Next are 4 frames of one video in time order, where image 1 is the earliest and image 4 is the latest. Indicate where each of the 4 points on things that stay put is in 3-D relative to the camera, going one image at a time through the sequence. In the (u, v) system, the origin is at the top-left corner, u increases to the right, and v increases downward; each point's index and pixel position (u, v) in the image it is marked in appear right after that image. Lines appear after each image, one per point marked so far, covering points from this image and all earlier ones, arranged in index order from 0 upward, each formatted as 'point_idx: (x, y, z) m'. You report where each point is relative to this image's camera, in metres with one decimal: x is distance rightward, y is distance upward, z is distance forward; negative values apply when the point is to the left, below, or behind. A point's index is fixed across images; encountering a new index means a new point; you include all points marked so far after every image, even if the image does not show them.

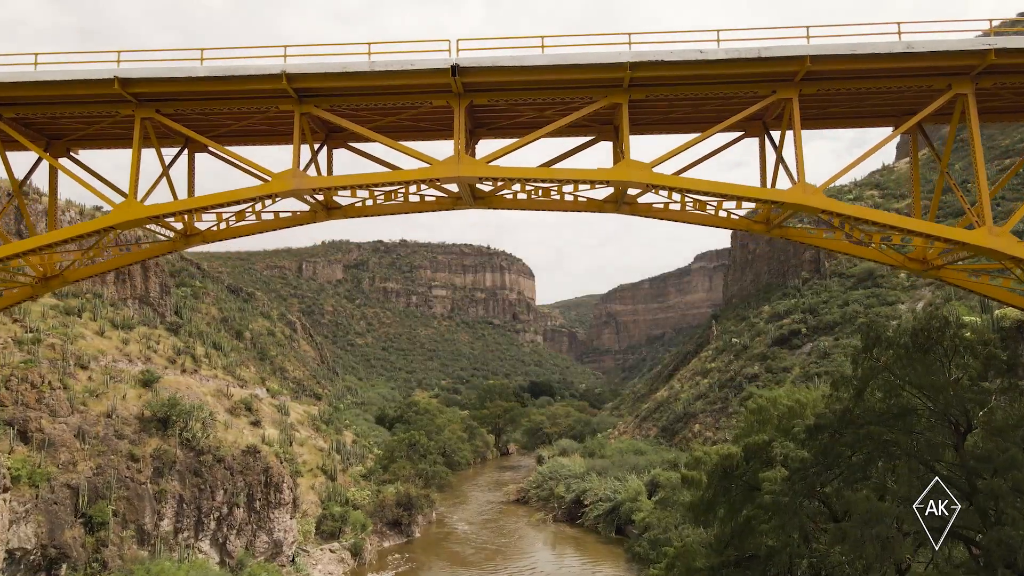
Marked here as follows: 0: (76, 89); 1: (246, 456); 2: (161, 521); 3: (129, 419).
0: (-5.0, +2.3, +8.3) m
1: (-6.4, -4.0, +17.6) m
2: (-7.2, -4.8, +15.1) m
3: (-8.3, -2.9, +16.0) m
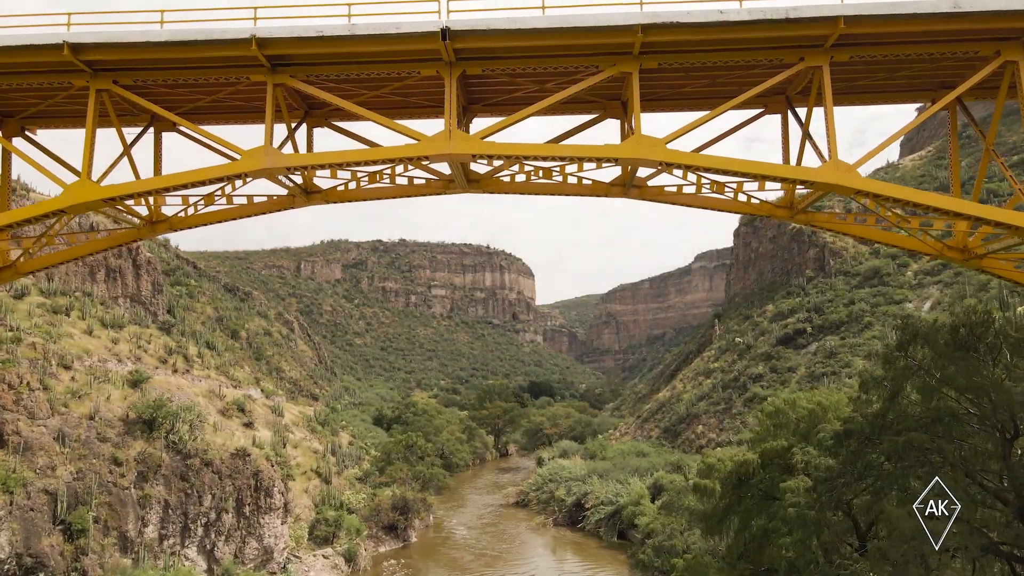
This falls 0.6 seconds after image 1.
0: (-5.0, +2.3, +7.7) m
1: (-6.4, -3.9, +17.0) m
2: (-7.2, -4.7, +14.5) m
3: (-8.3, -2.8, +15.4) m
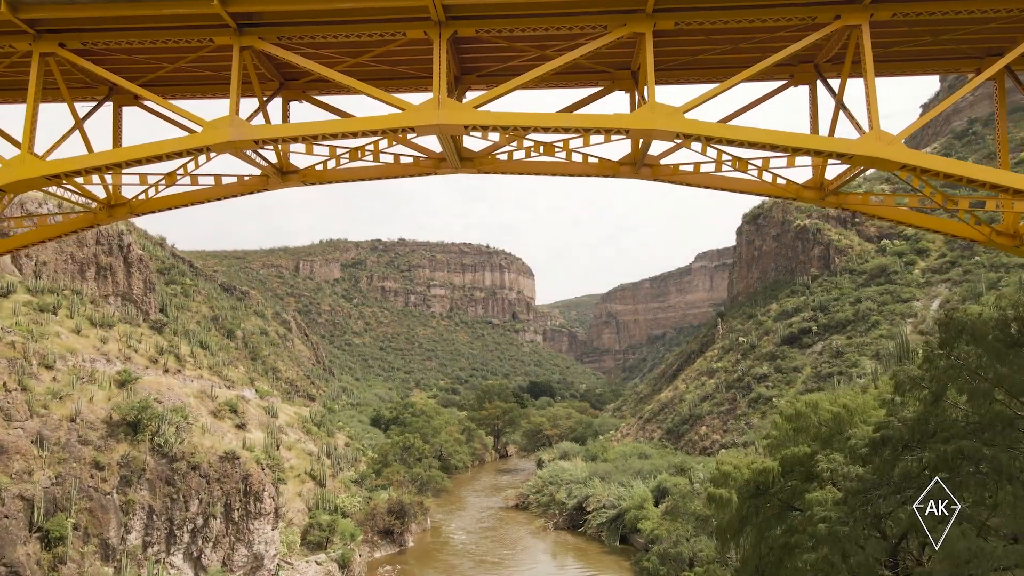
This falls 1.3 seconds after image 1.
0: (-5.0, +2.4, +7.1) m
1: (-6.4, -3.9, +16.3) m
2: (-7.2, -4.6, +13.9) m
3: (-8.4, -2.7, +14.8) m
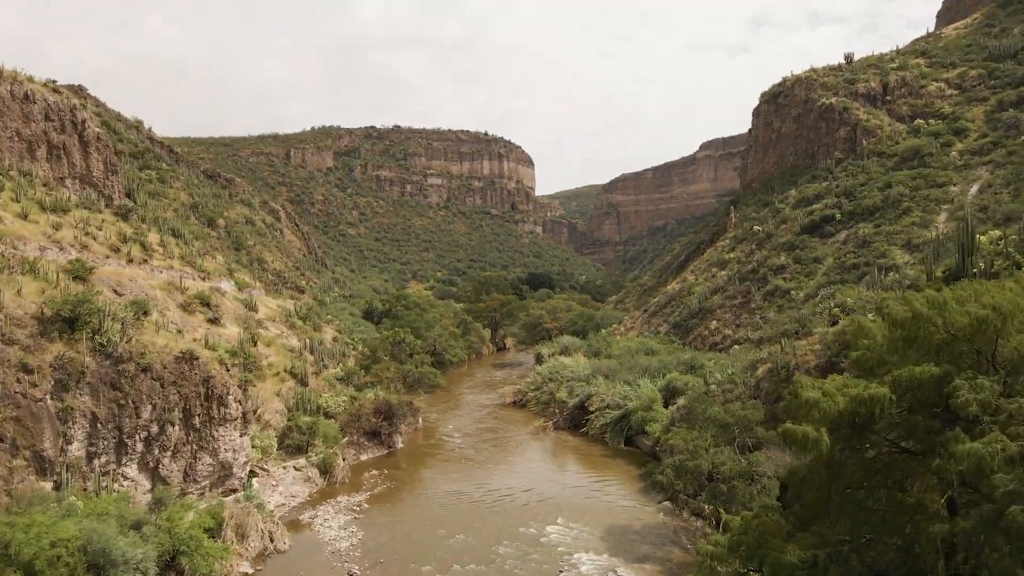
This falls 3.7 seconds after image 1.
0: (-5.1, +3.4, +4.4) m
1: (-6.5, -1.5, +14.4) m
2: (-7.3, -2.6, +12.1) m
3: (-8.4, -0.5, +12.7) m
